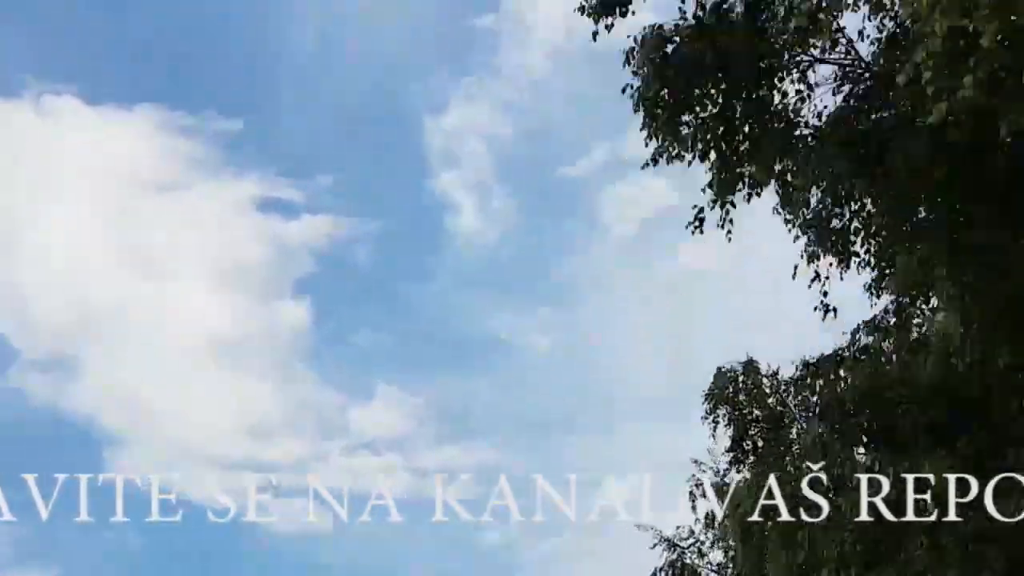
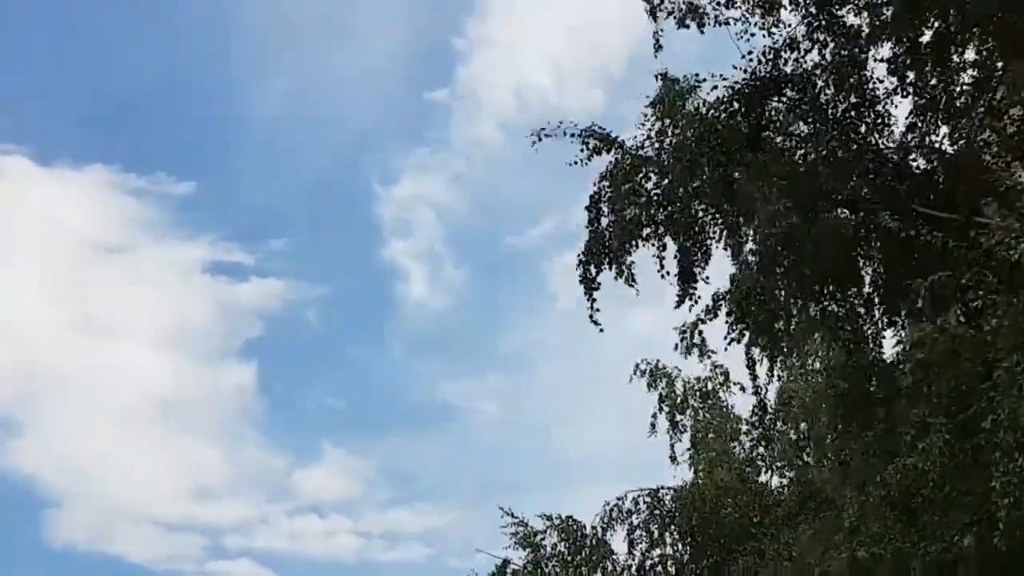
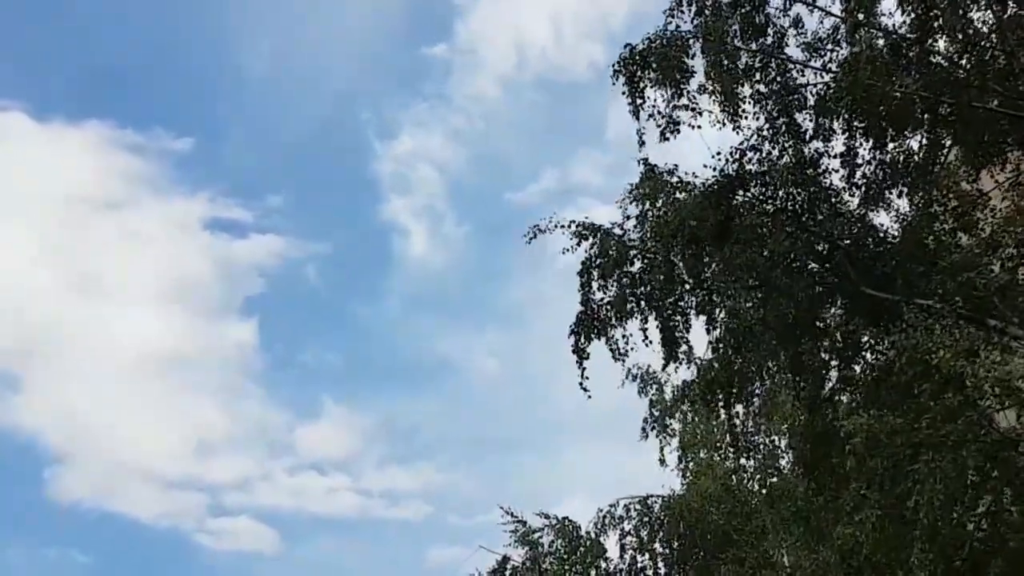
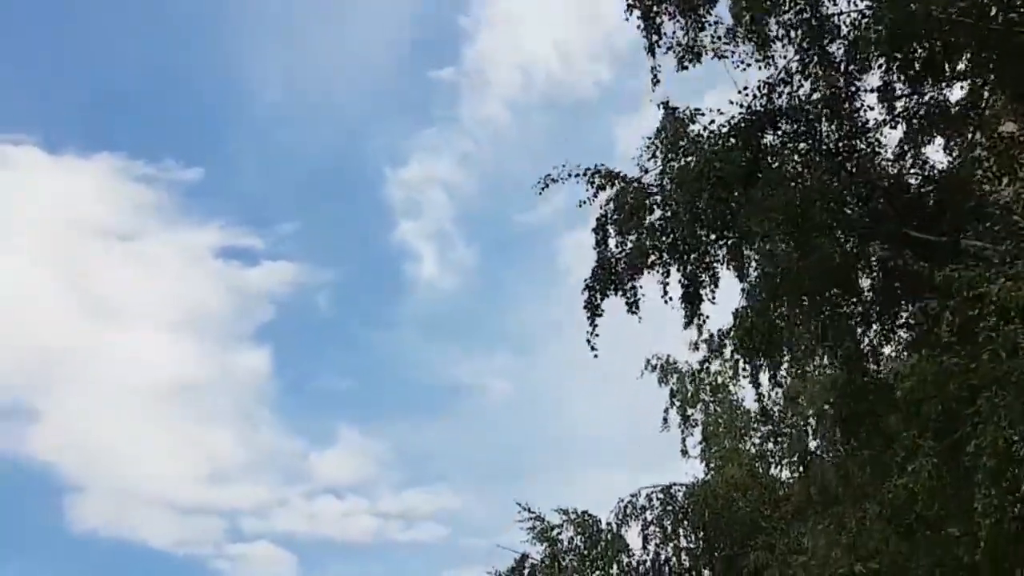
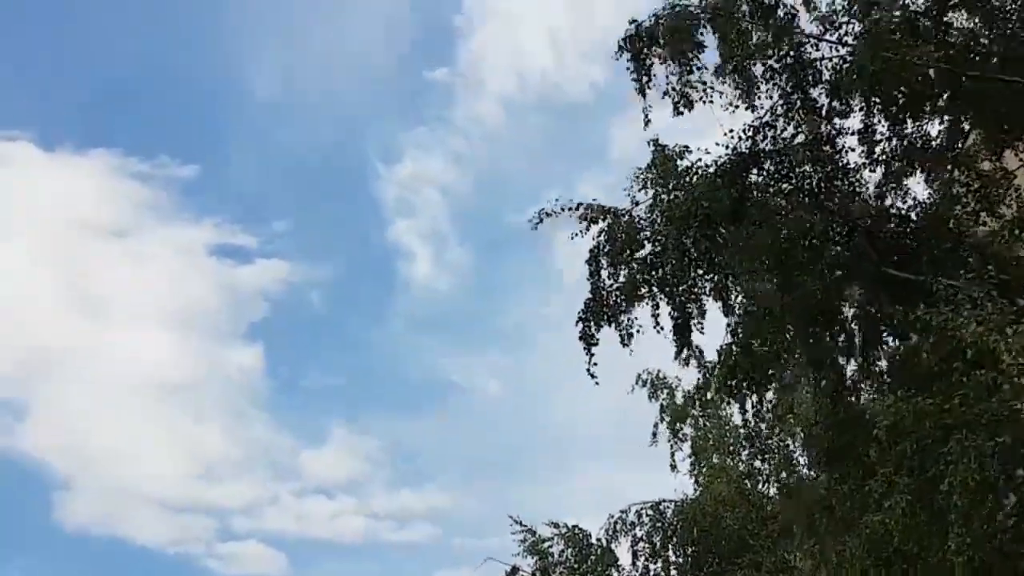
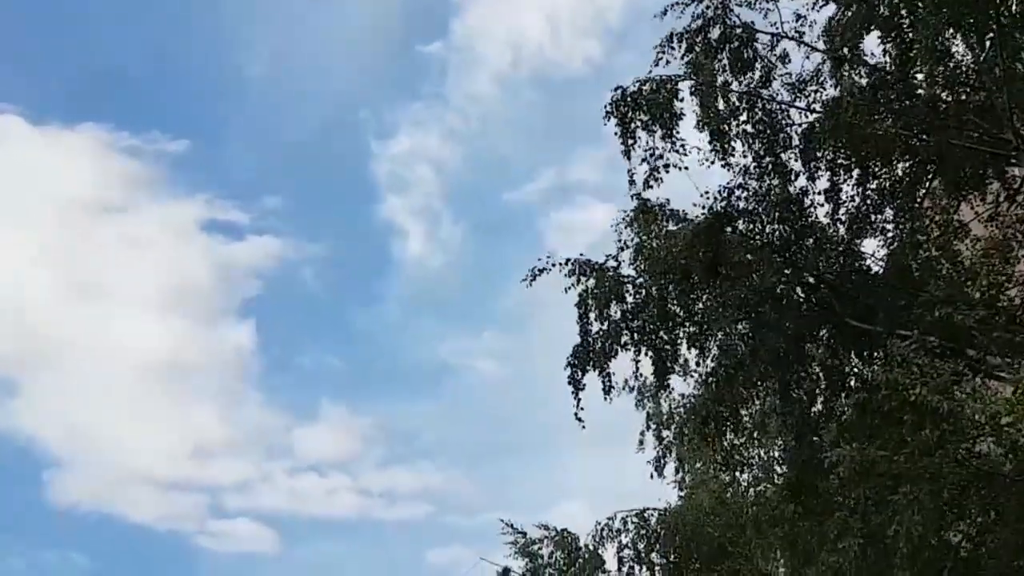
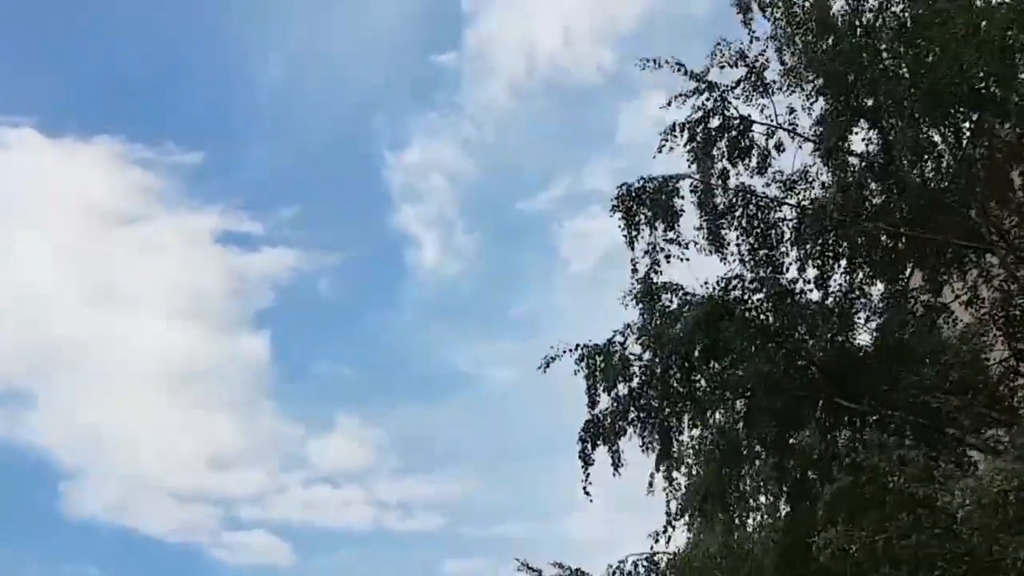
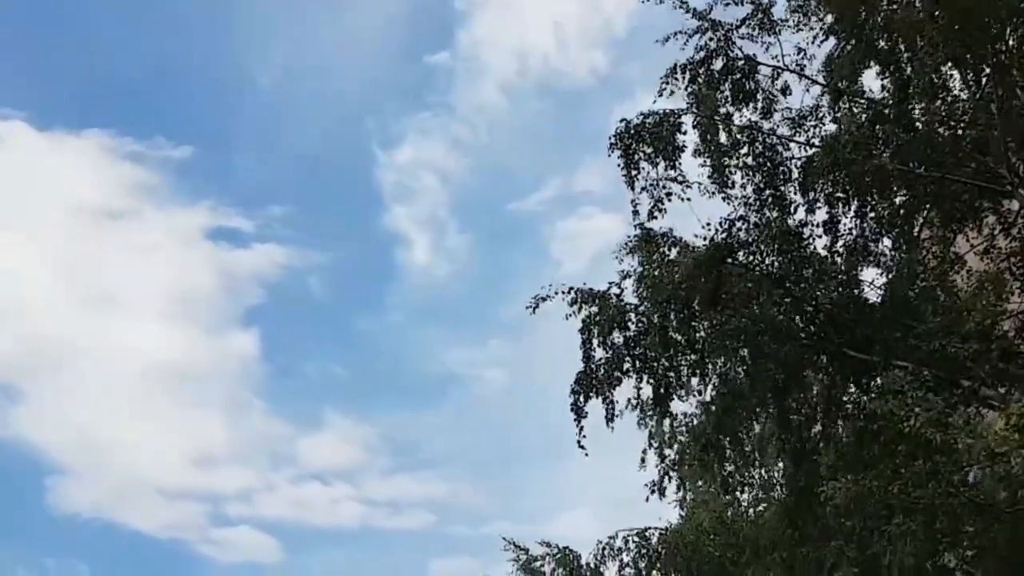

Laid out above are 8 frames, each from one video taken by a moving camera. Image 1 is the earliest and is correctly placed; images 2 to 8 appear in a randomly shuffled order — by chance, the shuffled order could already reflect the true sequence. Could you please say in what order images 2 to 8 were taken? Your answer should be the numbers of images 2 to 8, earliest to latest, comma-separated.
7, 8, 6, 3, 5, 4, 2
